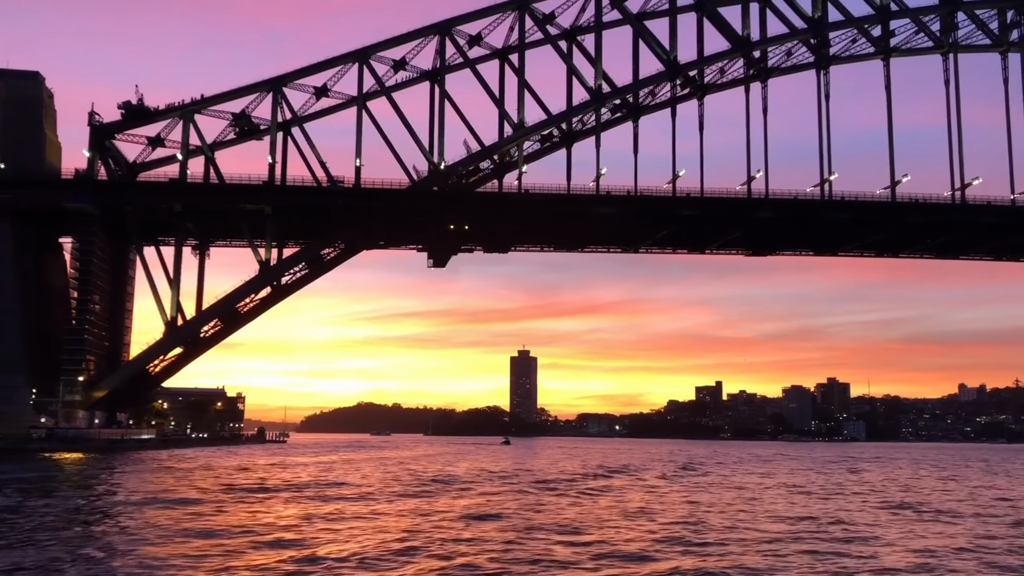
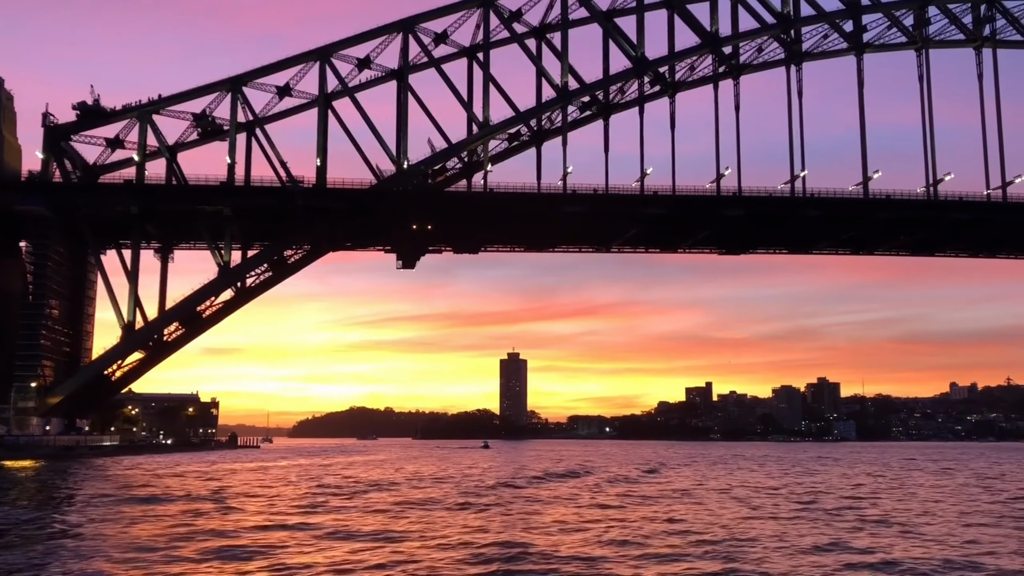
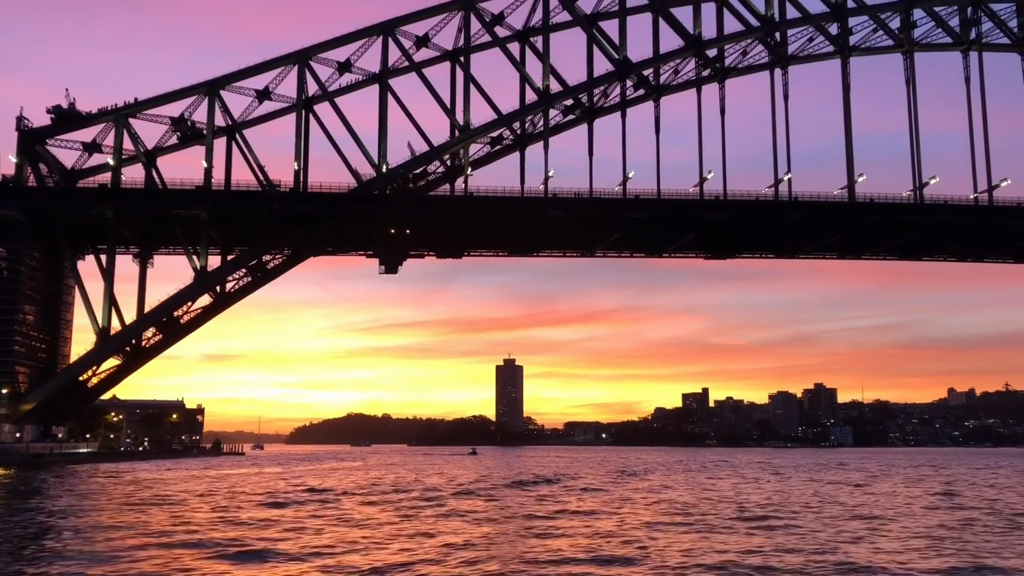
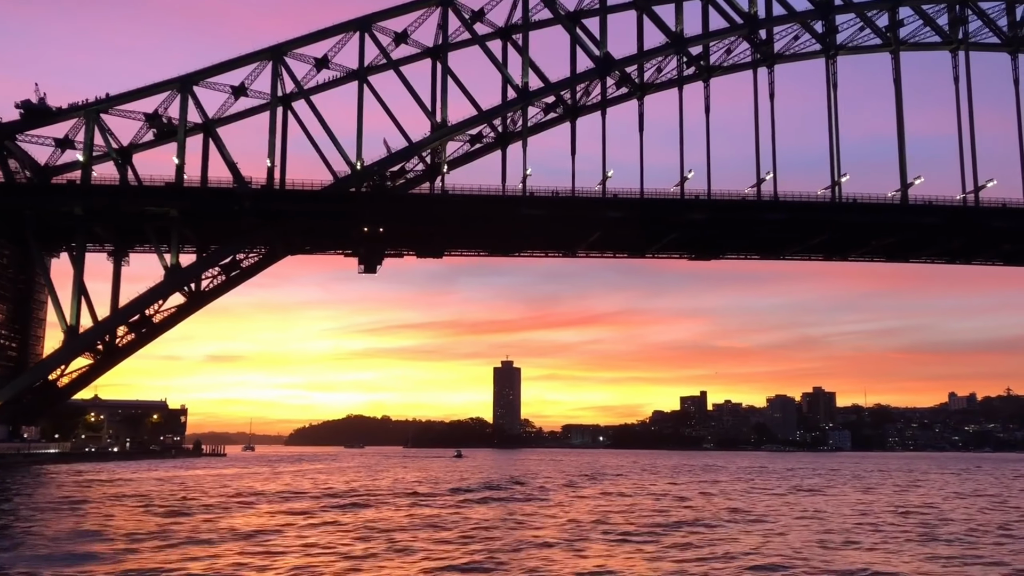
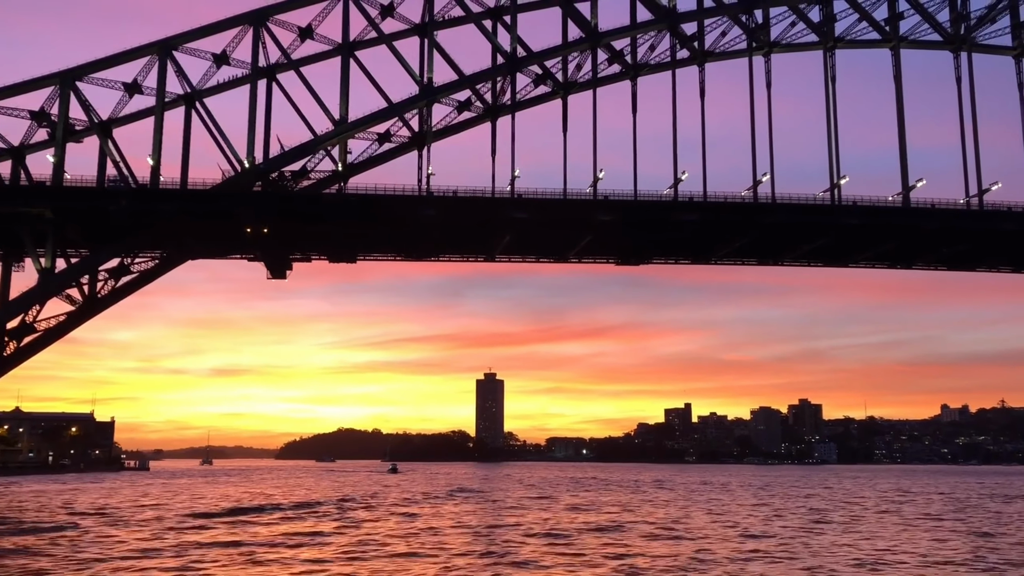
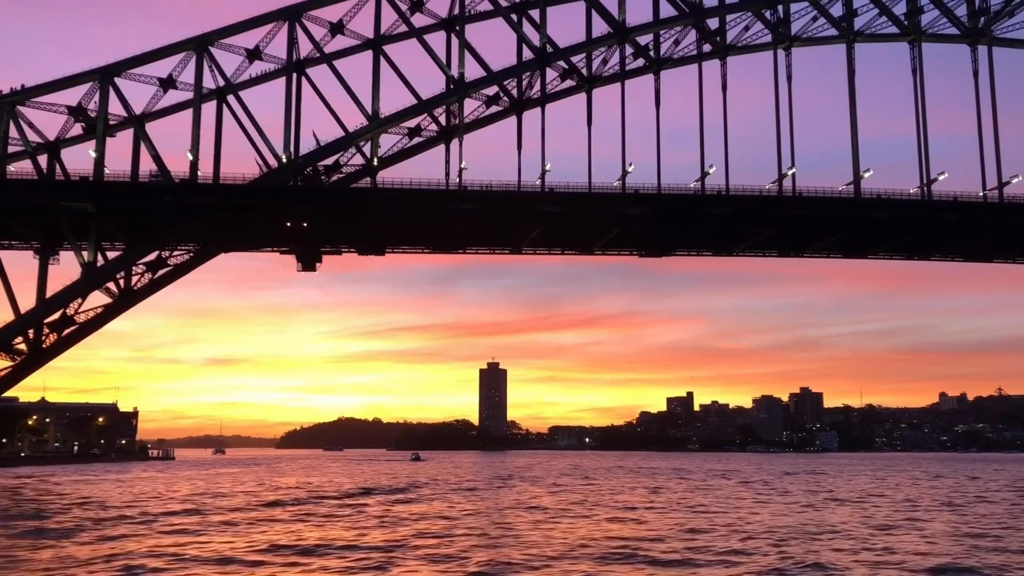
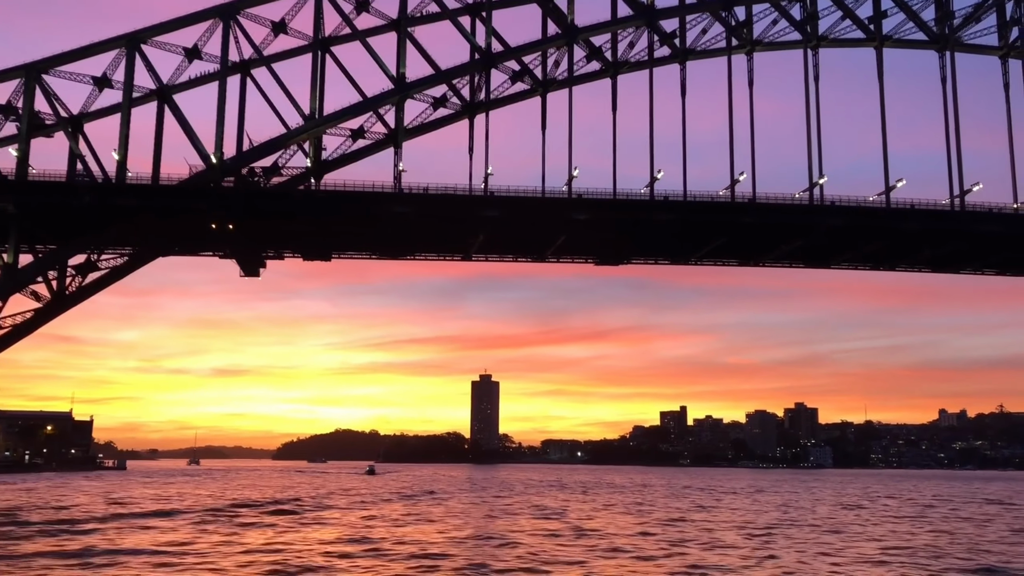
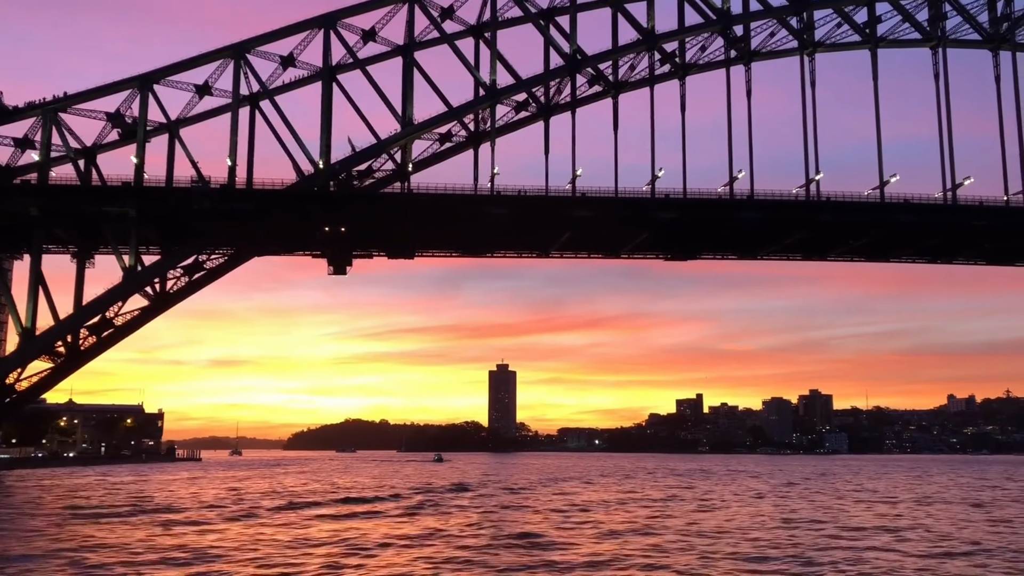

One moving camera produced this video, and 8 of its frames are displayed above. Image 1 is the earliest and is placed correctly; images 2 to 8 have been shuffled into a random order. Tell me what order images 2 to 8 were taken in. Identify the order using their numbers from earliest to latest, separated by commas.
2, 3, 4, 8, 6, 5, 7
